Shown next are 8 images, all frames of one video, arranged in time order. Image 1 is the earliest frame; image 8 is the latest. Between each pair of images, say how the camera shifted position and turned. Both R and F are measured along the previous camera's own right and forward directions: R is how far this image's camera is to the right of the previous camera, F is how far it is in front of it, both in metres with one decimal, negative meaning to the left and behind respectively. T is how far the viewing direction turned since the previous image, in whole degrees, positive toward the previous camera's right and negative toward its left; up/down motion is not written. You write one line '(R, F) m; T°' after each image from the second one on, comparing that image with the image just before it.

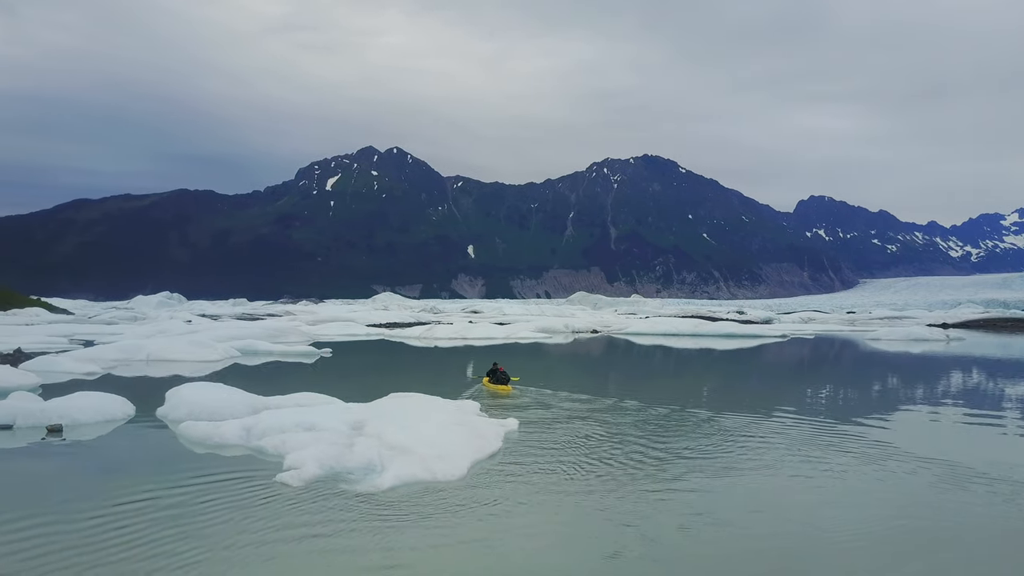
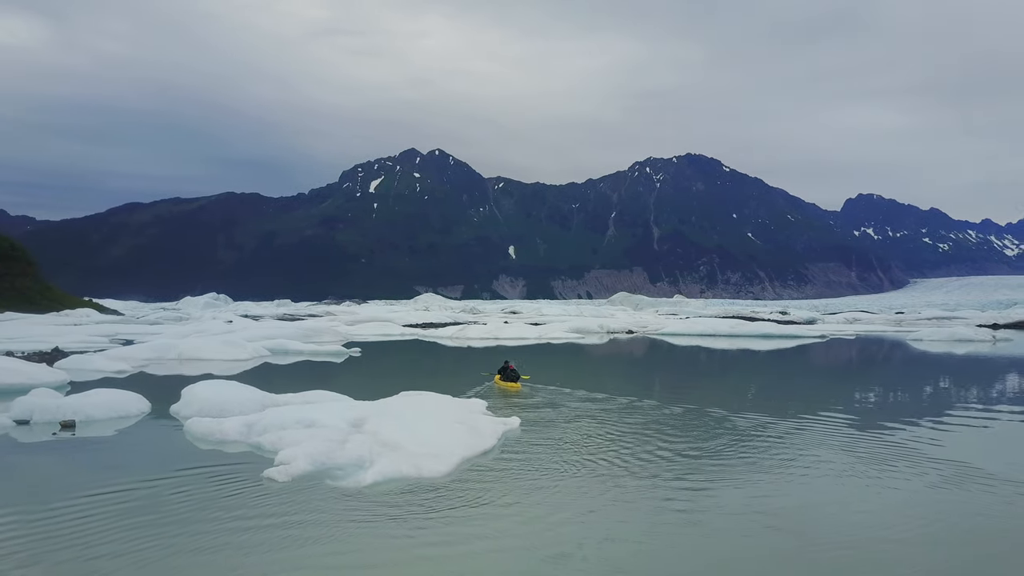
(+0.8, 0.0) m; -3°
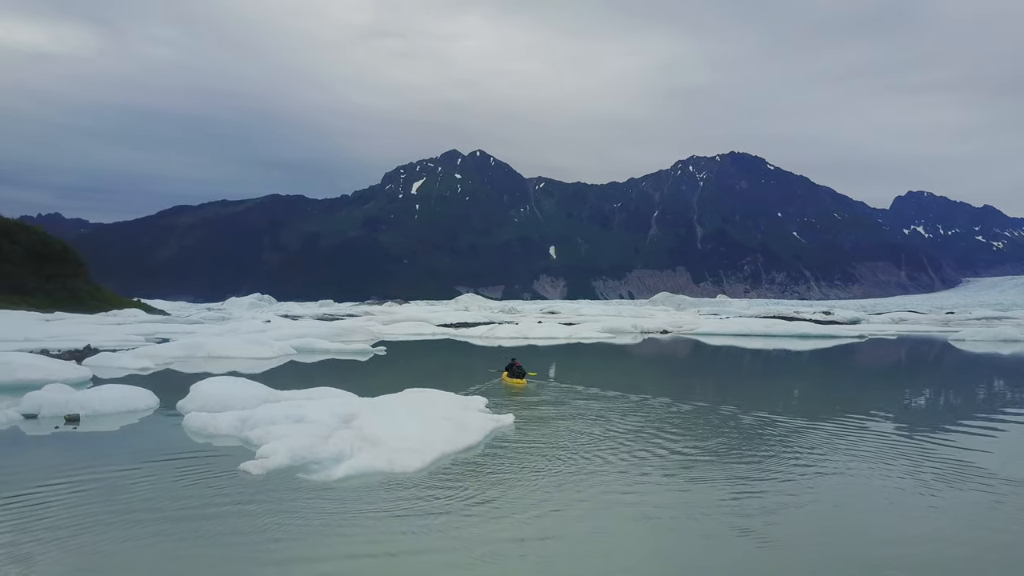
(+1.0, +0.1) m; -3°
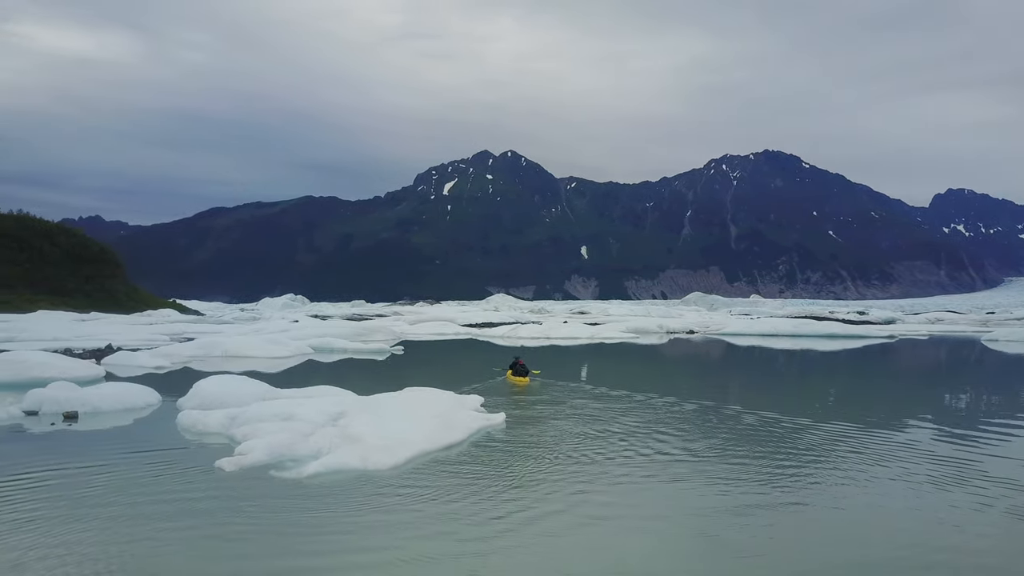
(+0.9, +0.1) m; -2°
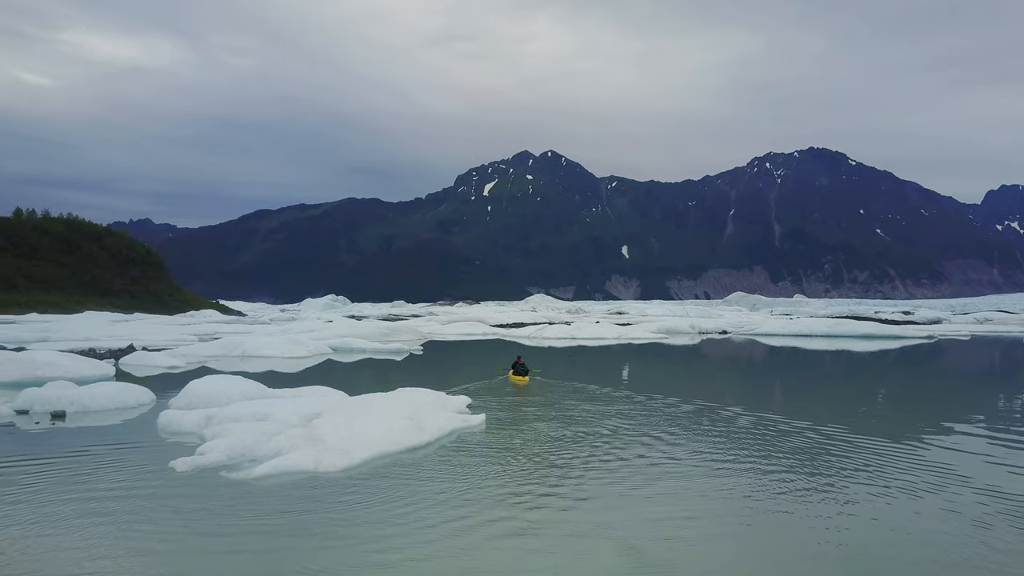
(+1.3, +0.3) m; -3°
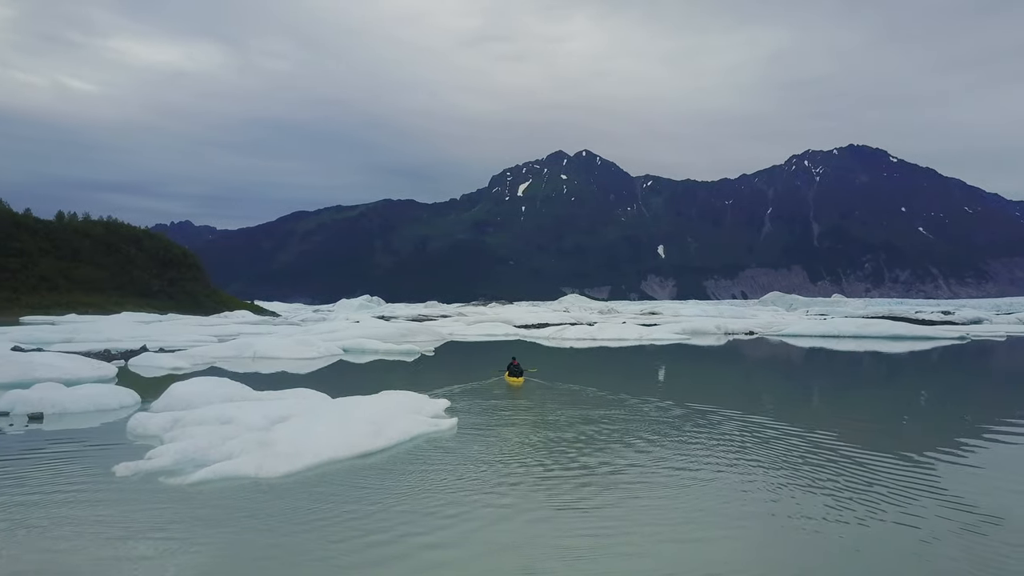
(+1.3, +0.3) m; -2°
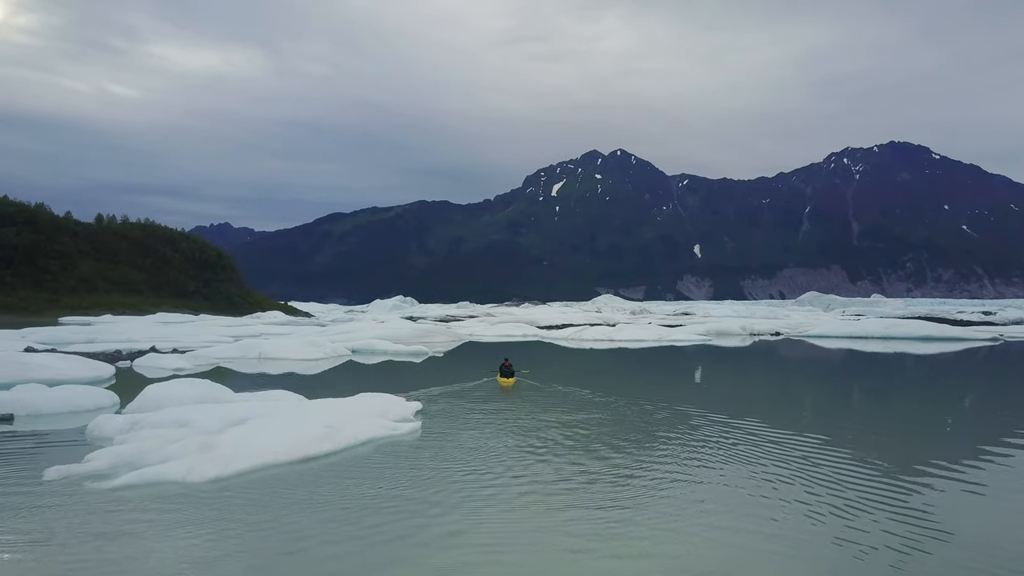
(+1.4, +0.4) m; -2°
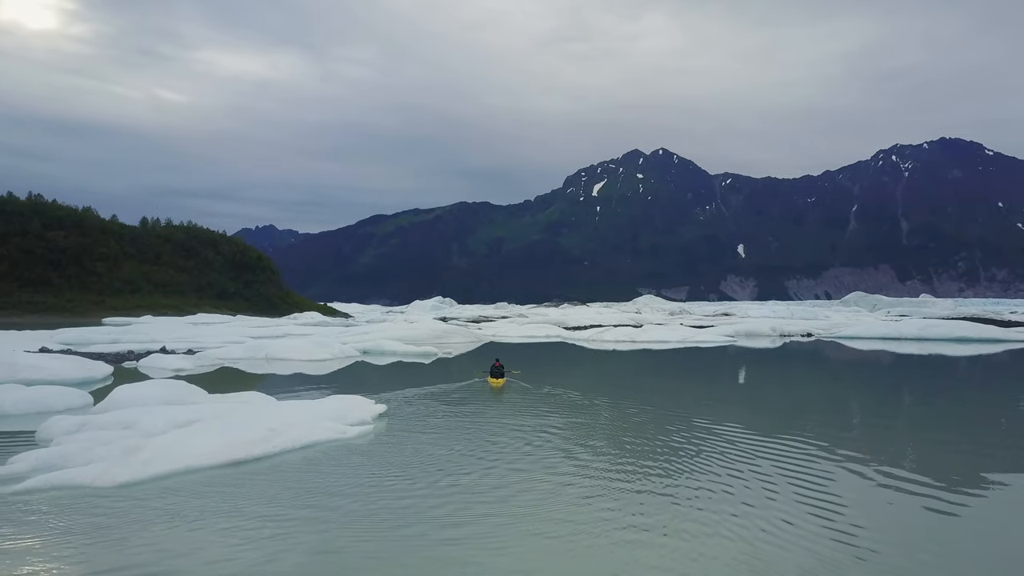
(+1.7, +0.6) m; -3°
